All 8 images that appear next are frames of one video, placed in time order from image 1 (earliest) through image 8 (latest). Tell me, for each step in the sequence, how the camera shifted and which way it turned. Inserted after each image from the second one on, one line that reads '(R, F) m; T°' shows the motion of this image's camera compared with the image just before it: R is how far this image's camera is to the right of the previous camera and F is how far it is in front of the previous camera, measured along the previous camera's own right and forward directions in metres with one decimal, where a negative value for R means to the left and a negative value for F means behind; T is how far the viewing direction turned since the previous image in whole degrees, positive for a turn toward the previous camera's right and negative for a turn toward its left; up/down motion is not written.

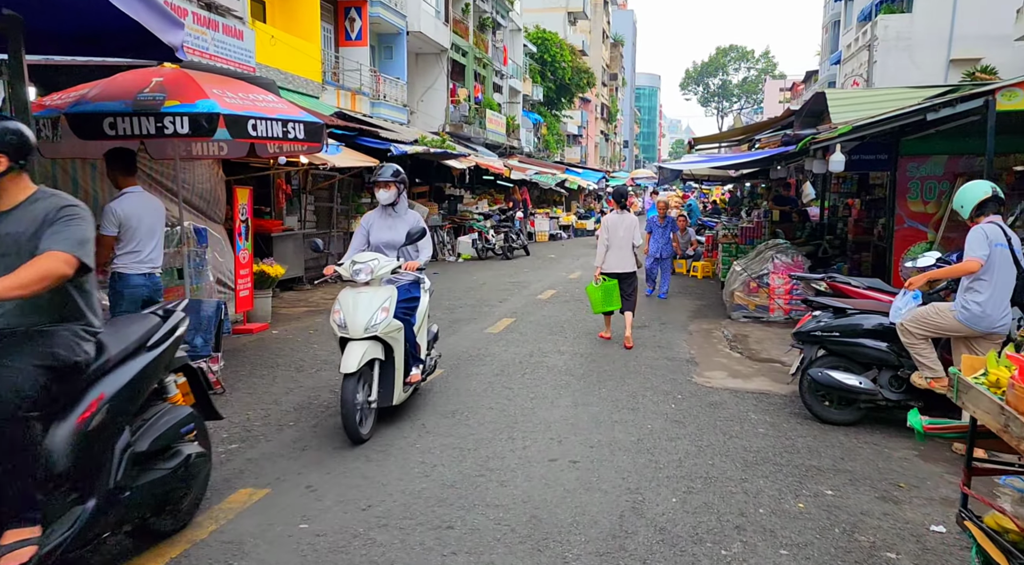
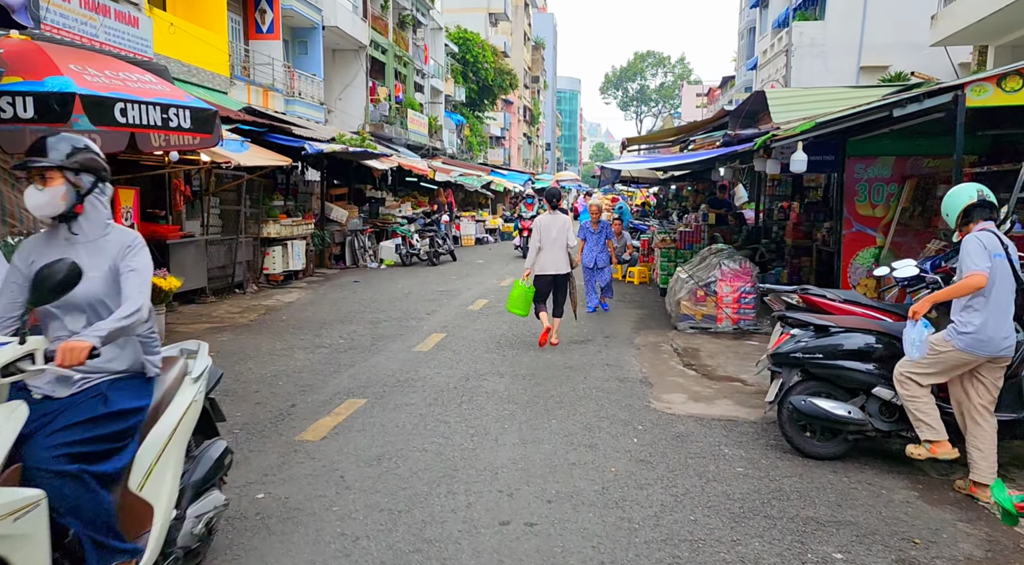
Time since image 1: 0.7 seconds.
(-0.1, +0.7) m; +6°
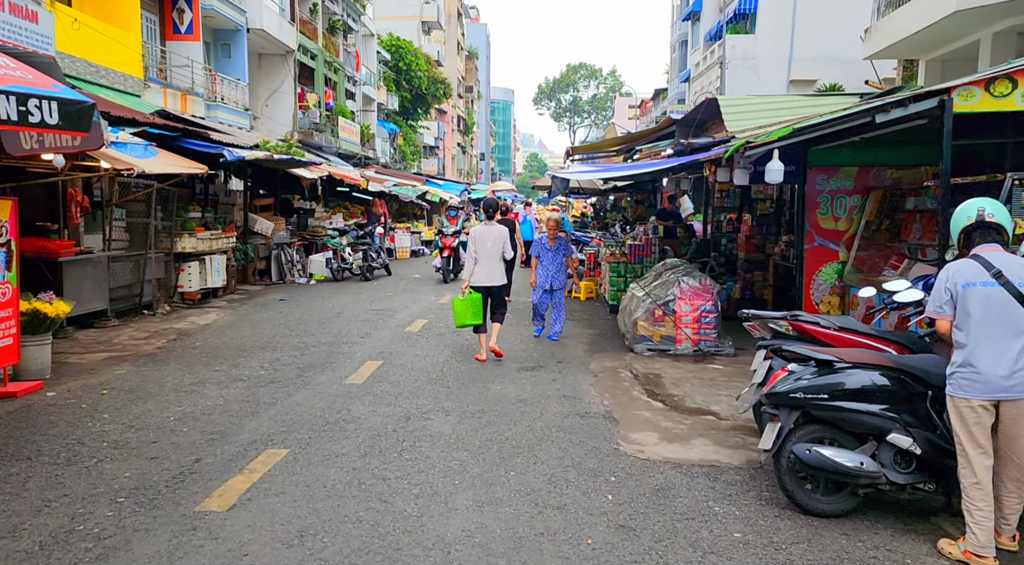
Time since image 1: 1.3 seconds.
(-0.1, +0.7) m; +5°
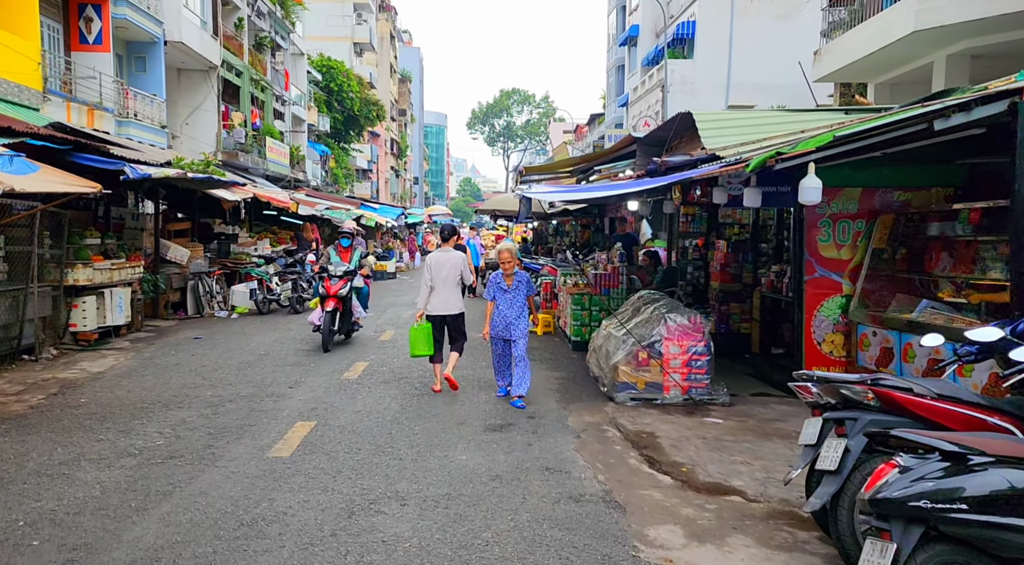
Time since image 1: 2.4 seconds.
(-0.2, +1.1) m; +5°
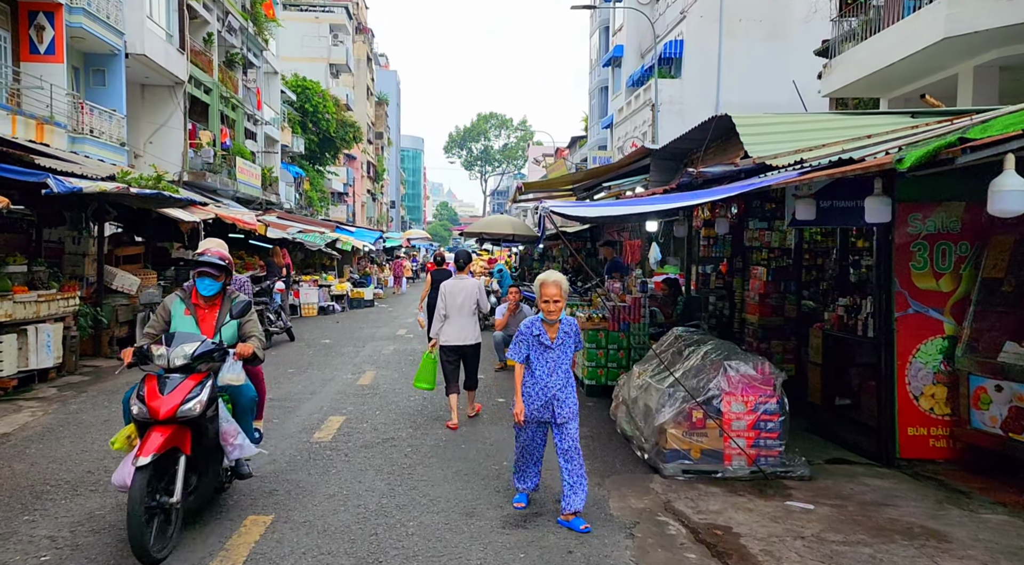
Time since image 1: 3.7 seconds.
(-0.3, +1.4) m; +2°
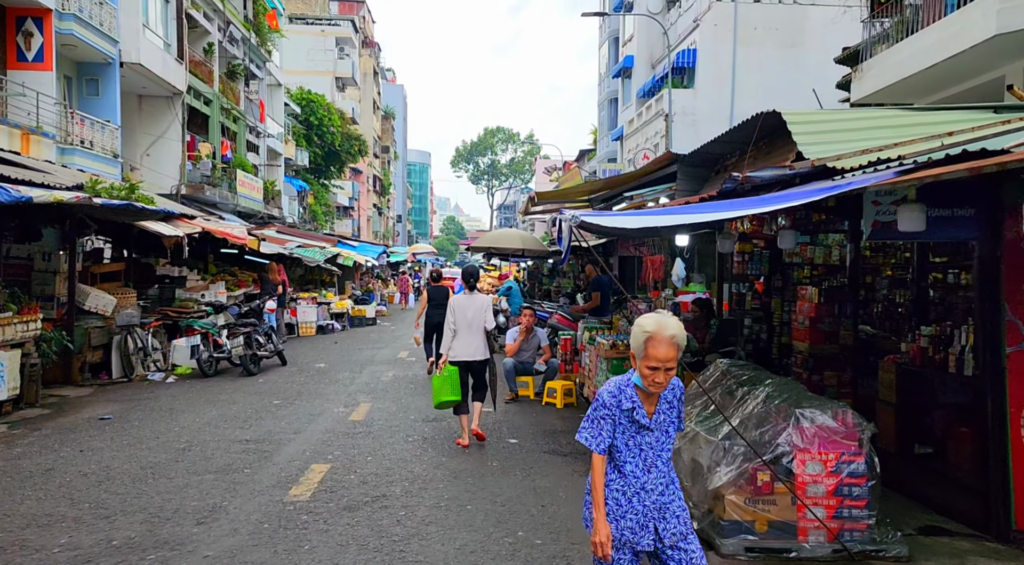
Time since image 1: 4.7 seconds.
(-0.1, +1.0) m; -1°
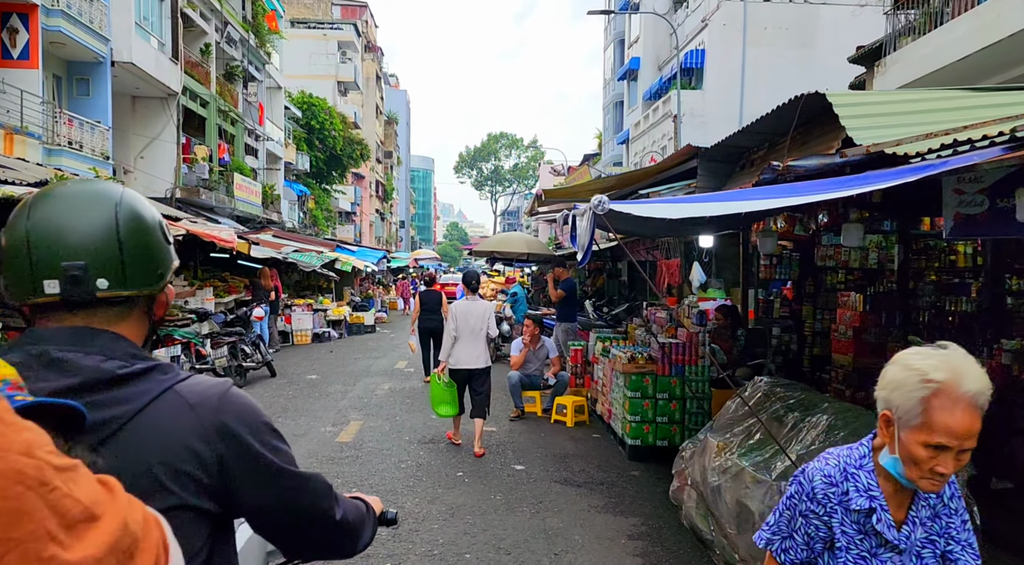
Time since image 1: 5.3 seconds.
(0.0, +0.7) m; 0°
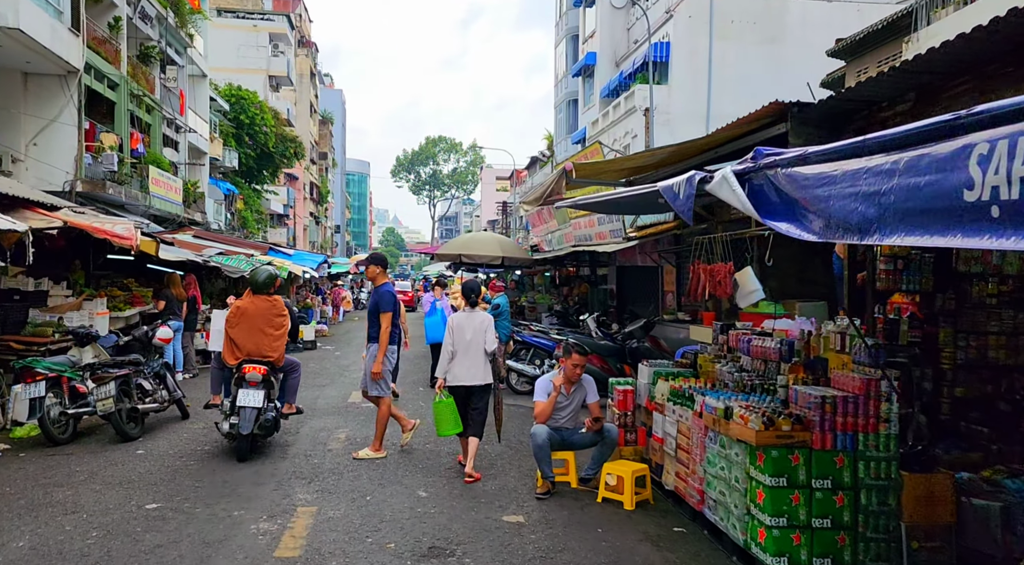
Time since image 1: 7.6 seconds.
(-0.7, +2.5) m; +5°
